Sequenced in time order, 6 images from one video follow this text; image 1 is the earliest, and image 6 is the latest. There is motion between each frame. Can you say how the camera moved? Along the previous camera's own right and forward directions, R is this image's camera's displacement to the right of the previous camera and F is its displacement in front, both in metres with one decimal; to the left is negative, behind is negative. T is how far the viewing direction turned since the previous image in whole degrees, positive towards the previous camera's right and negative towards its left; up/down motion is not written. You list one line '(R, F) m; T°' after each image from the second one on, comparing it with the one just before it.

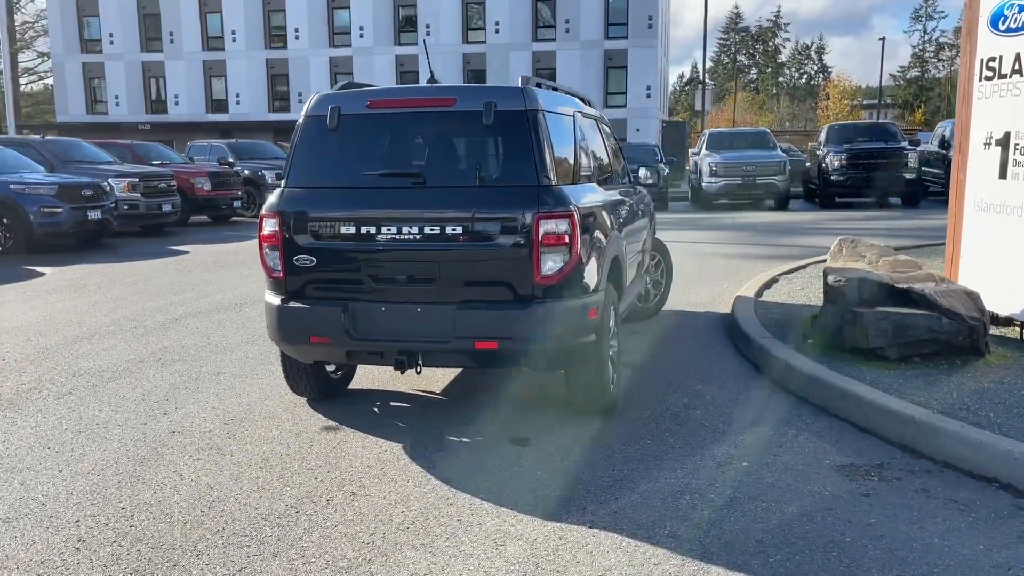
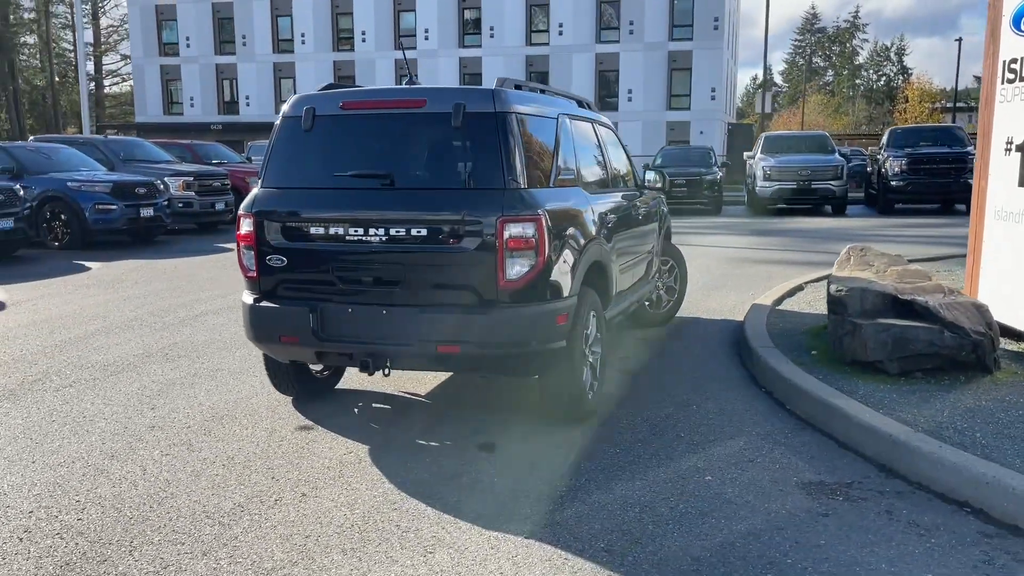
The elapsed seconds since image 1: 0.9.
(+0.5, +0.1) m; -4°
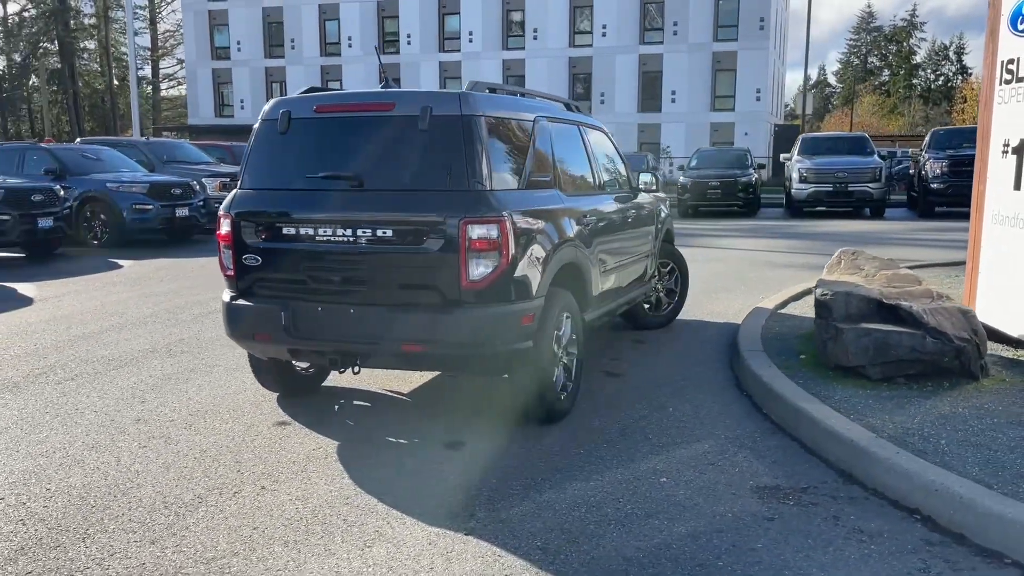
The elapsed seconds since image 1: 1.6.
(+0.5, 0.0) m; -3°
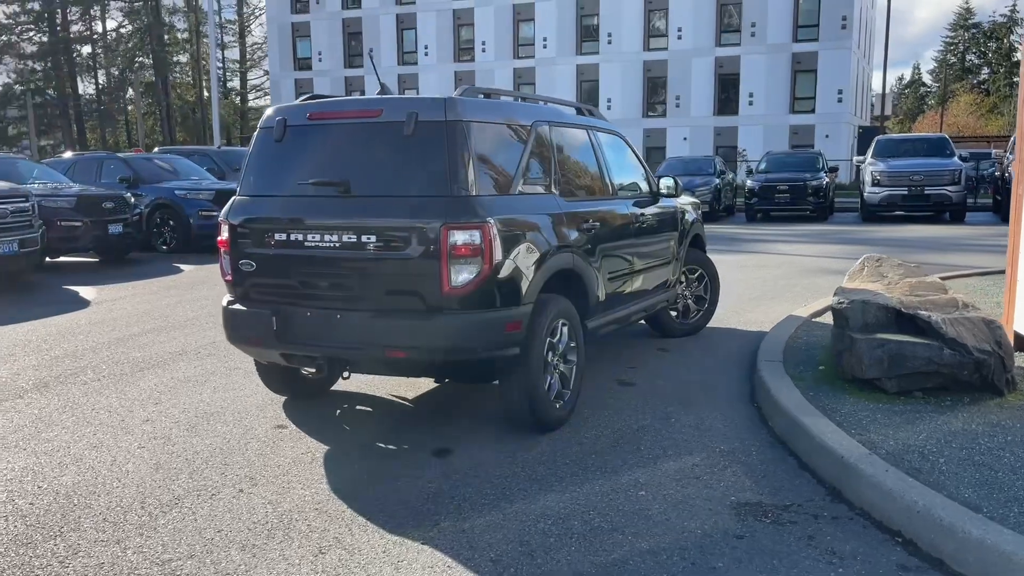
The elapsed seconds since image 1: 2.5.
(+0.5, +0.1) m; -5°
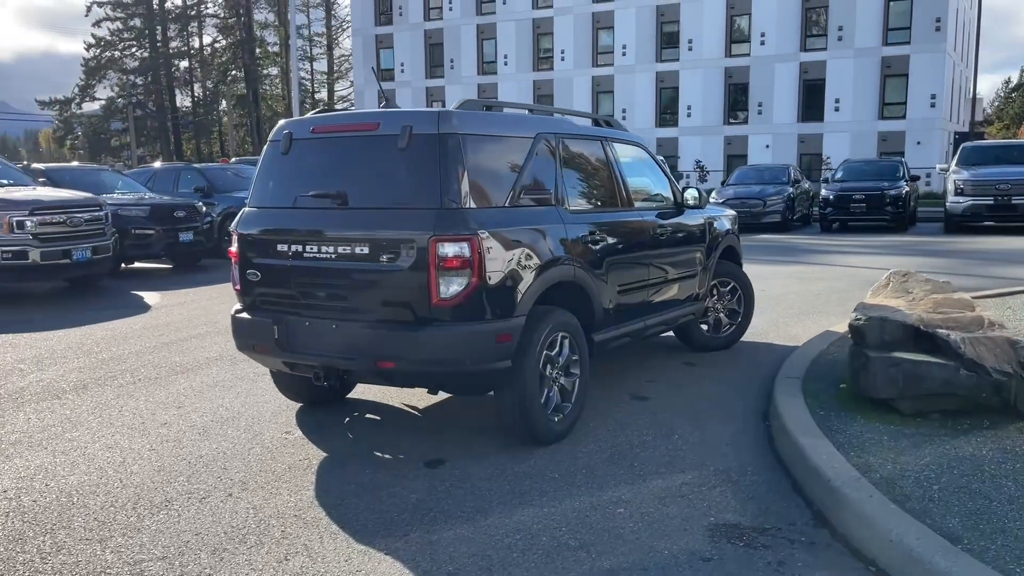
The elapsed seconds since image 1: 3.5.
(+0.5, 0.0) m; -5°
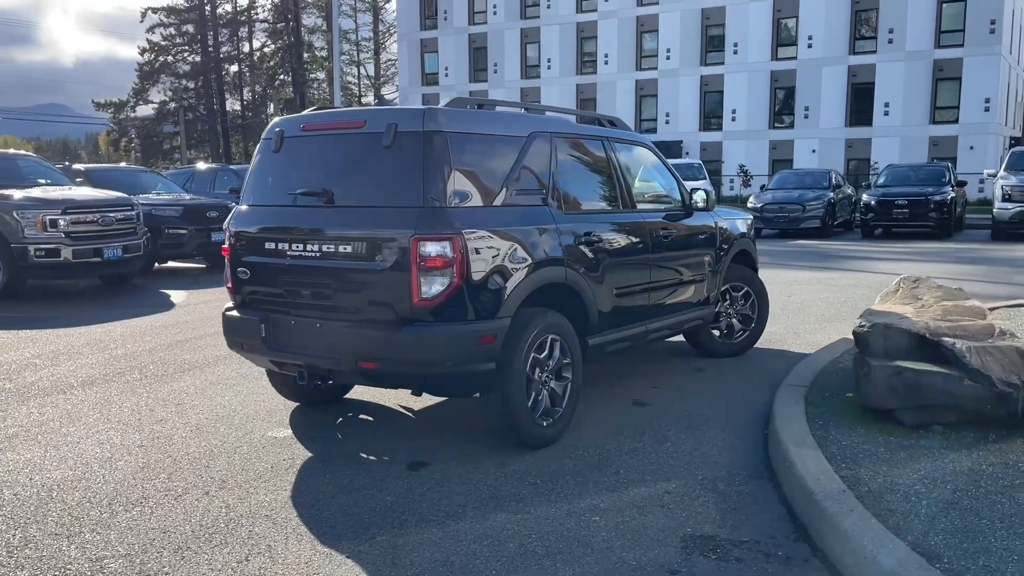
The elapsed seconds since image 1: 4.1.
(+0.3, +0.1) m; -3°
